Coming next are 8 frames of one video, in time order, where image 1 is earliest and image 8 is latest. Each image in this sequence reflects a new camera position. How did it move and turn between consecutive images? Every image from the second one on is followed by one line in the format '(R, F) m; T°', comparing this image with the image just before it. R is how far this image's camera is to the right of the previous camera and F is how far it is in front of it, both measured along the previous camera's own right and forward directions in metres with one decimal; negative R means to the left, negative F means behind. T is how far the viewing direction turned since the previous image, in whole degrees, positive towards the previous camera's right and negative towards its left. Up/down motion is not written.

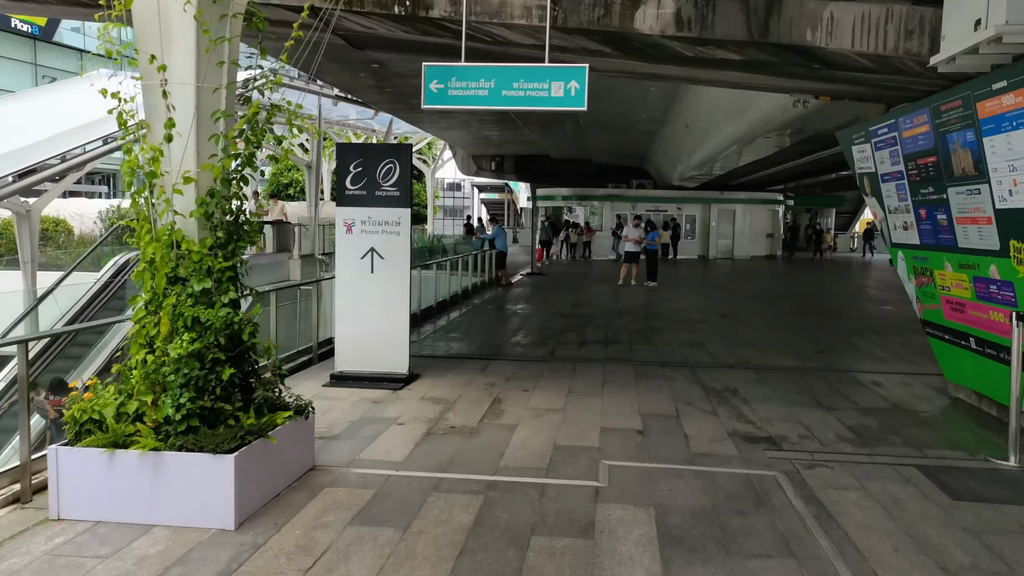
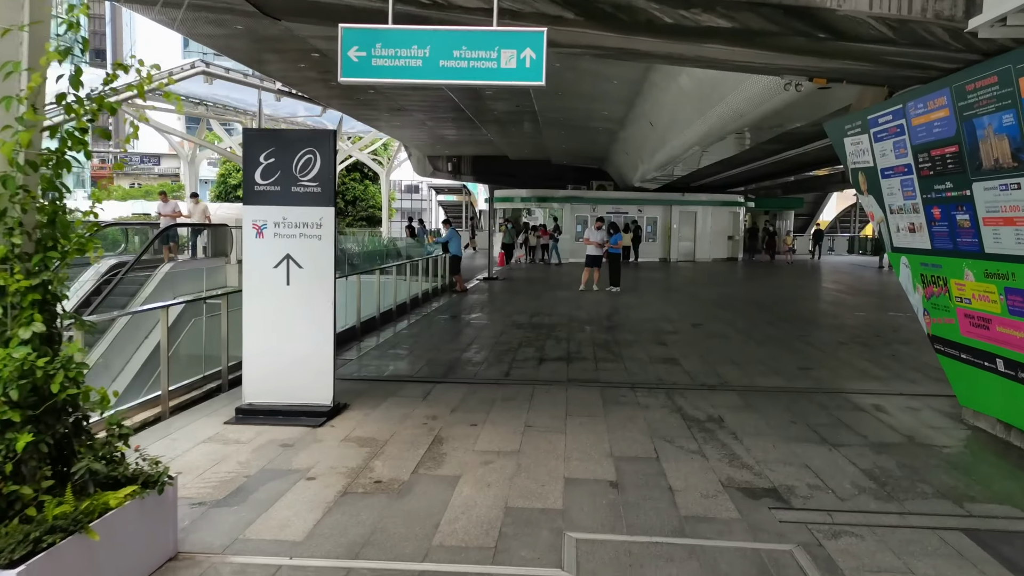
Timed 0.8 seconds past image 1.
(+0.1, +1.0) m; +3°
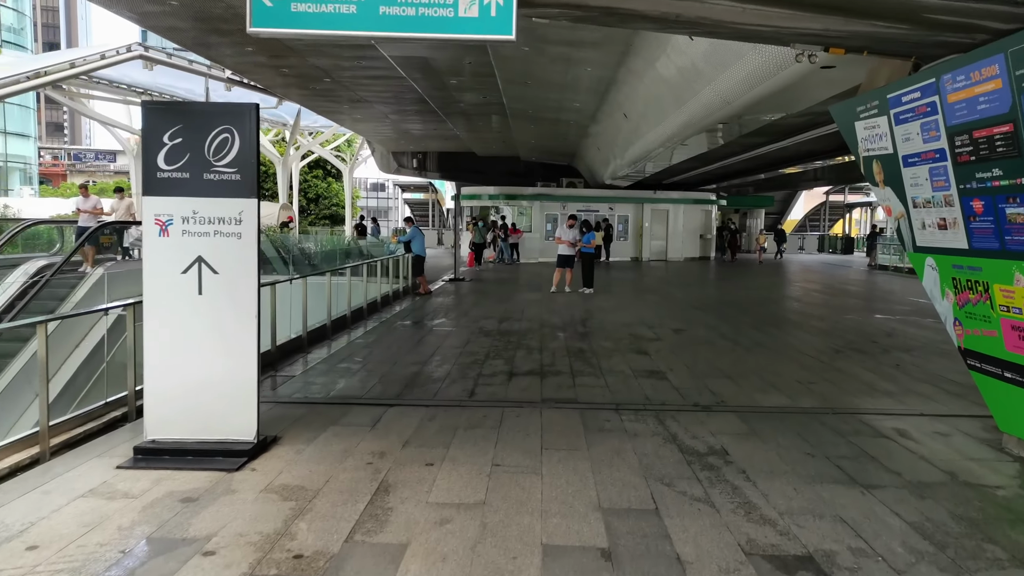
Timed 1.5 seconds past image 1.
(0.0, +0.9) m; +3°
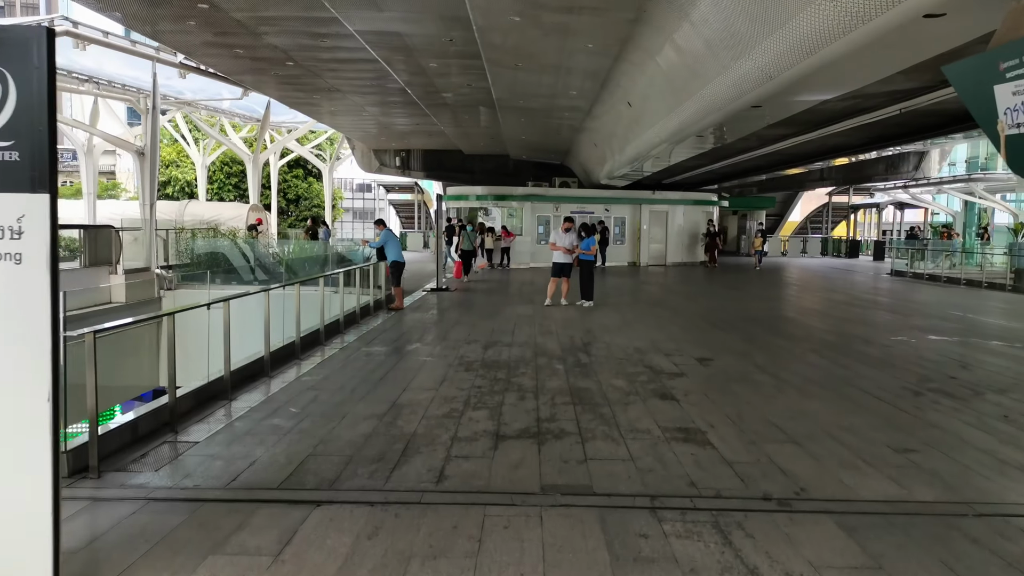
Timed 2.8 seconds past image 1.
(0.0, +1.8) m; +1°
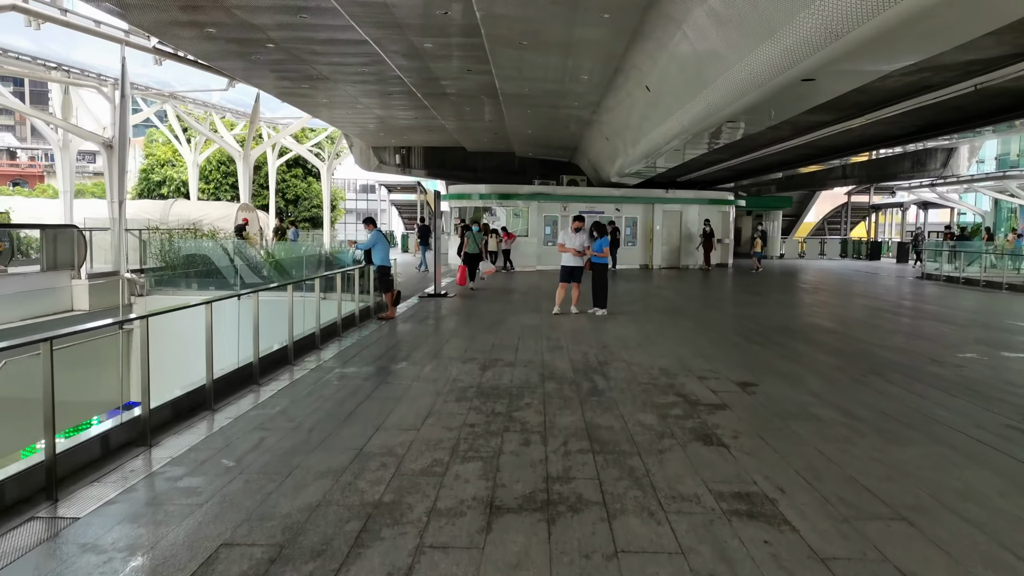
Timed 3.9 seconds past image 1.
(0.0, +1.4) m; -1°
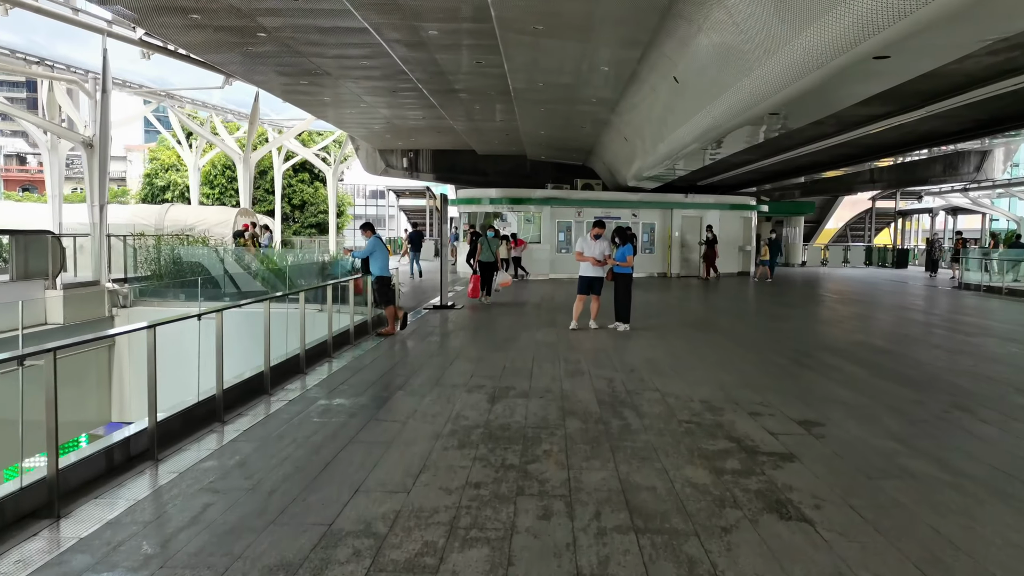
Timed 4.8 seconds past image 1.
(0.0, +1.1) m; -1°
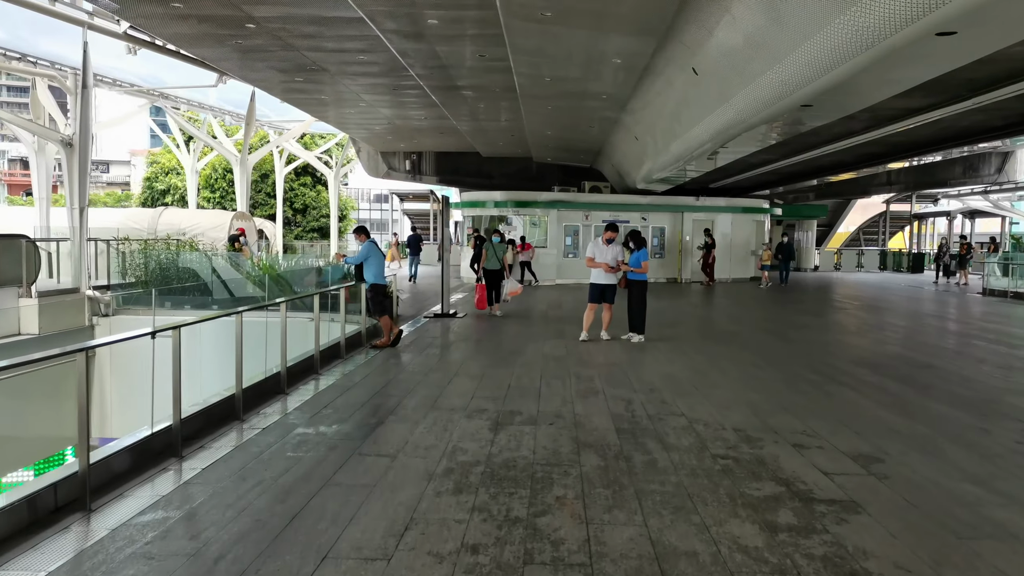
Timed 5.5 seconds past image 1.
(0.0, +0.8) m; 0°
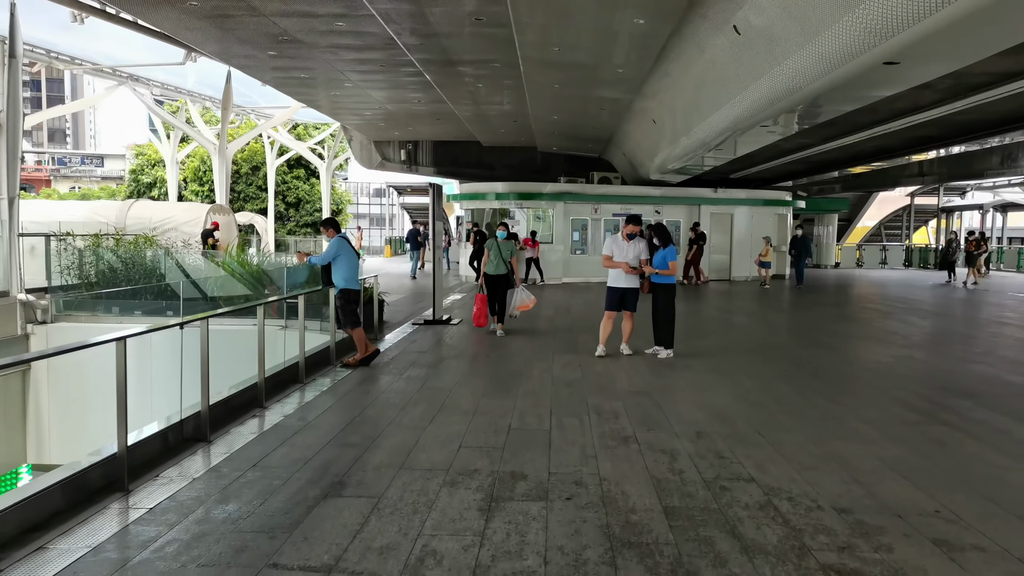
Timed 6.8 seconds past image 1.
(0.0, +1.7) m; 0°
